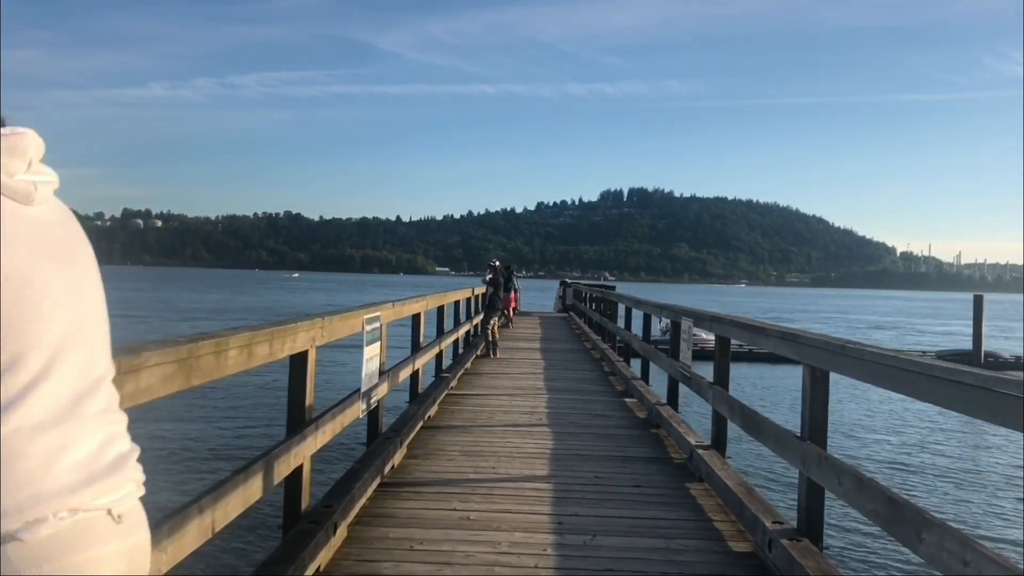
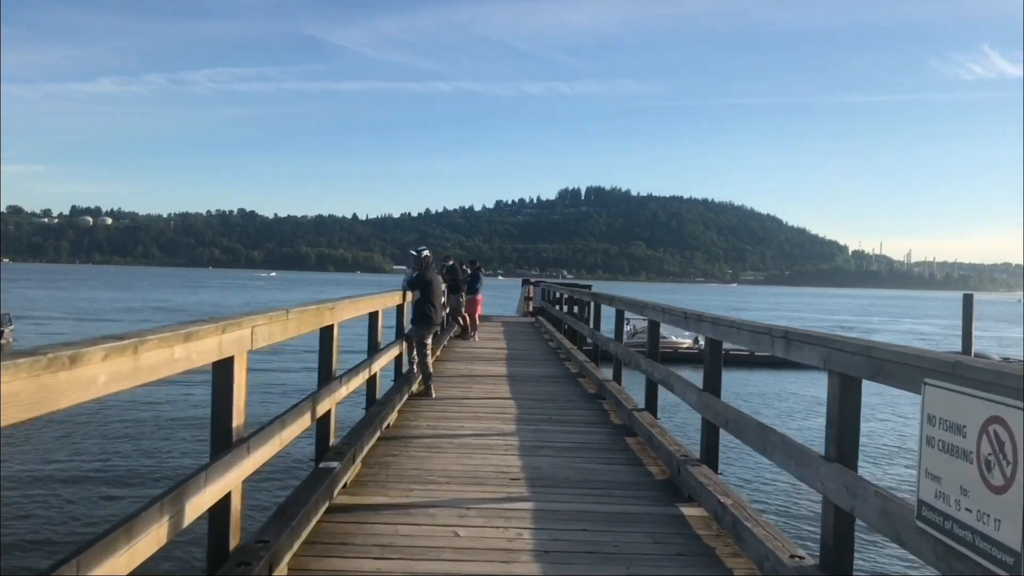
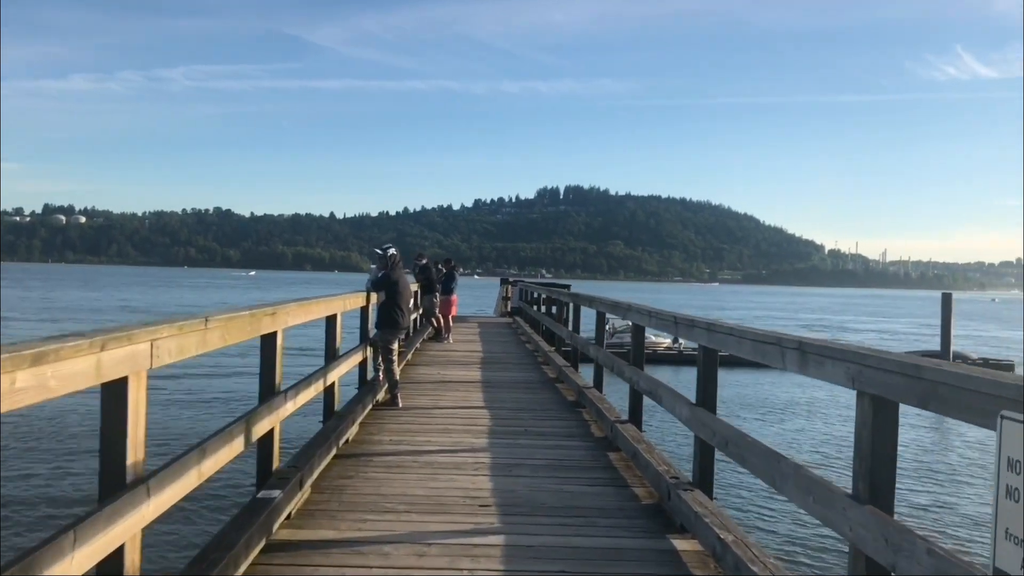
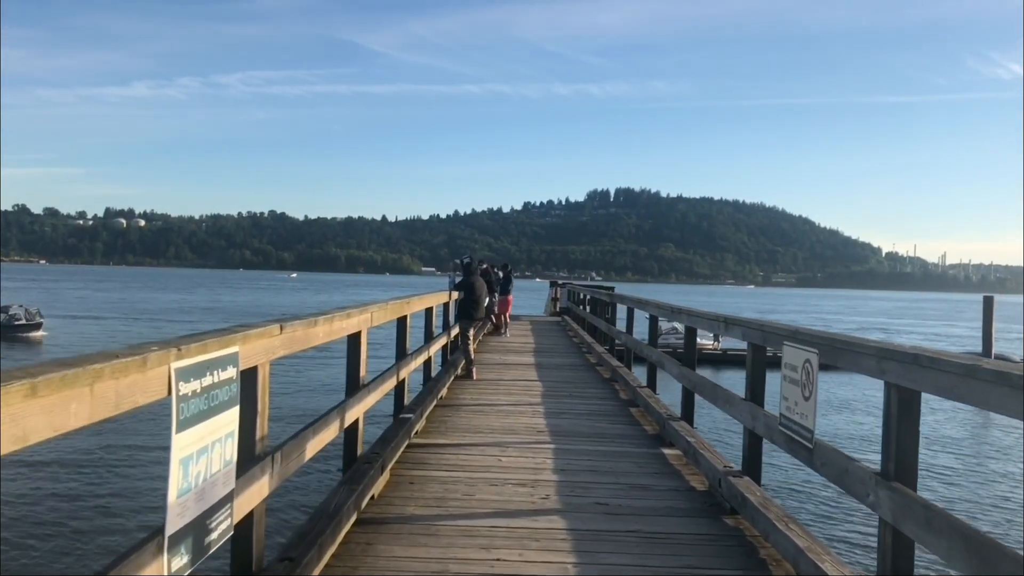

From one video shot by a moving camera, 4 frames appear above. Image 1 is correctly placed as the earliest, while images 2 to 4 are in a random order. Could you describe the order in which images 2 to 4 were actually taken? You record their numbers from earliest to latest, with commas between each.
4, 2, 3
